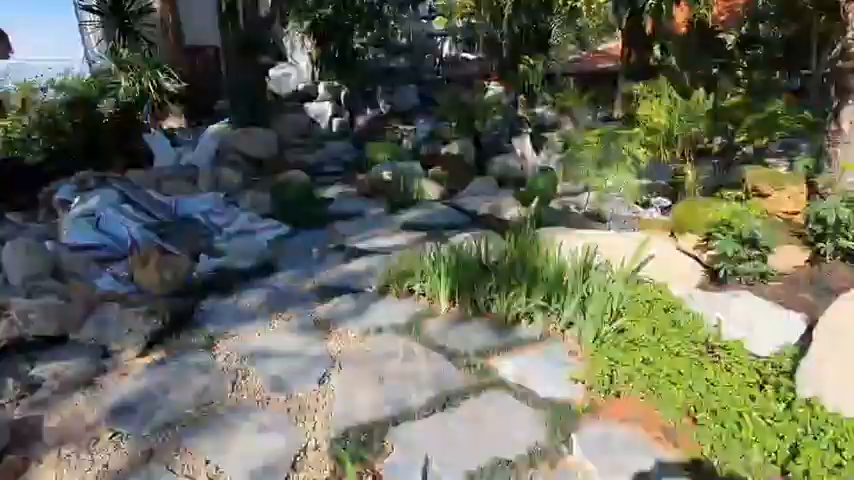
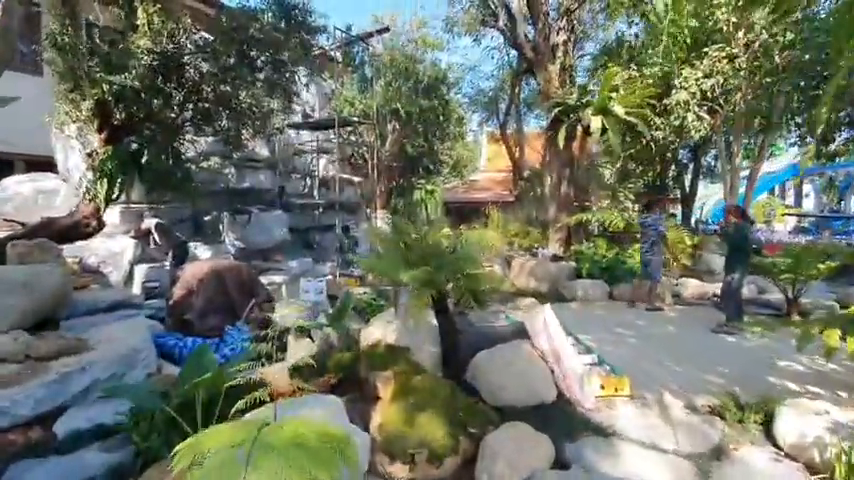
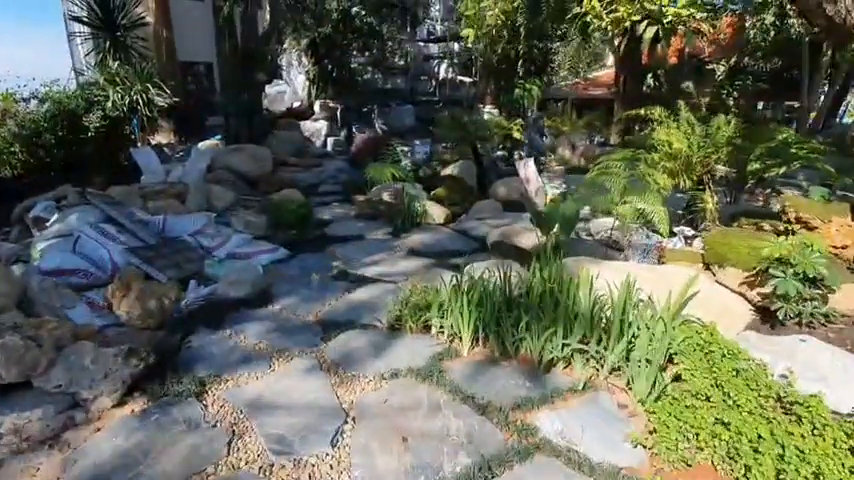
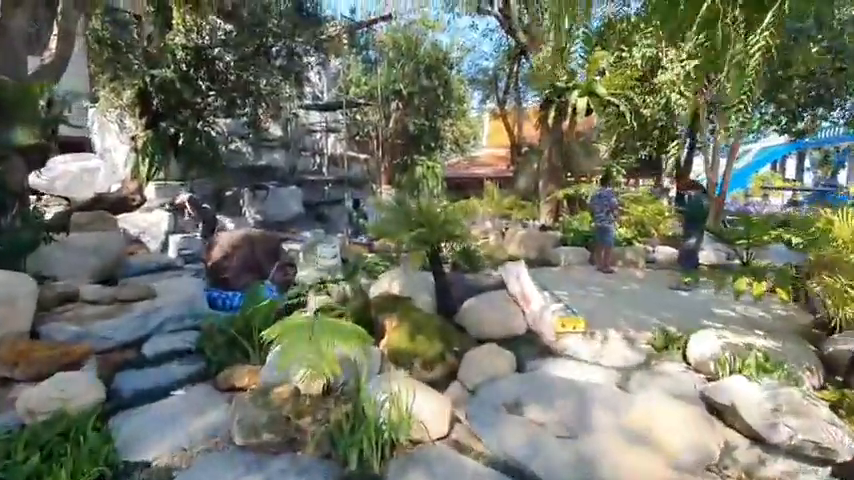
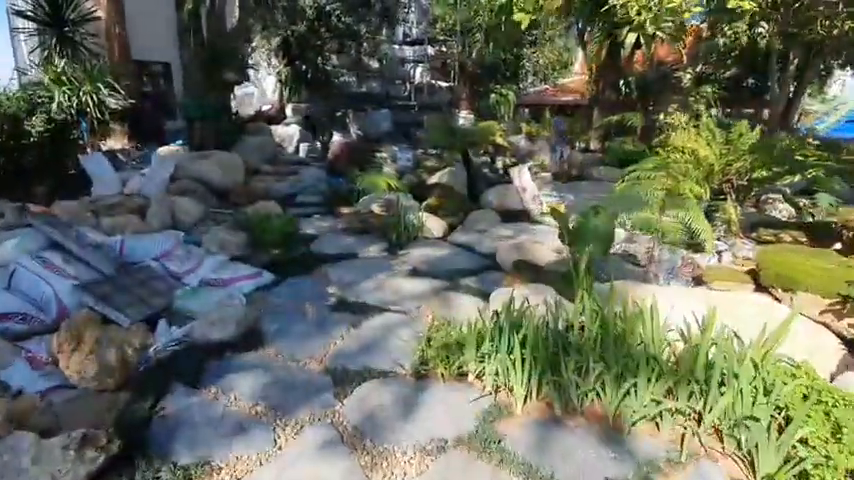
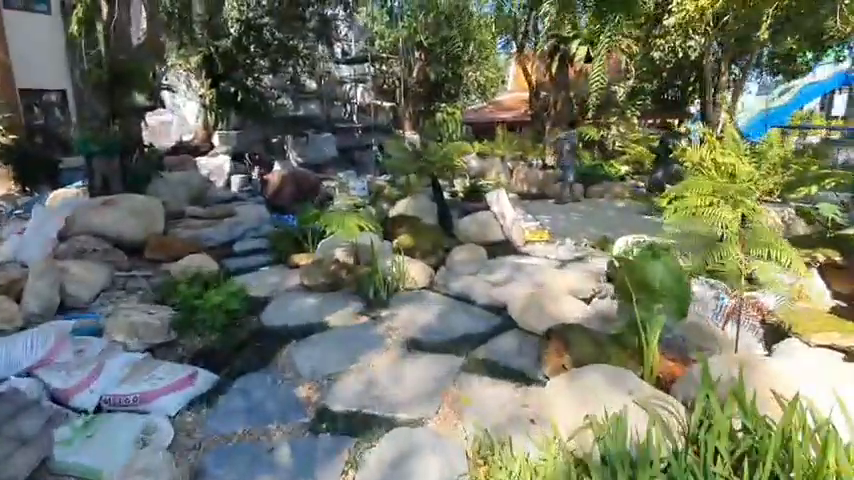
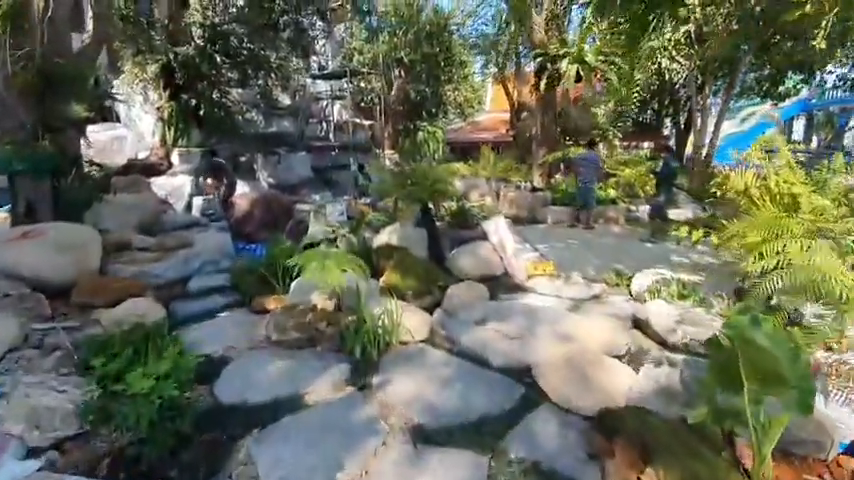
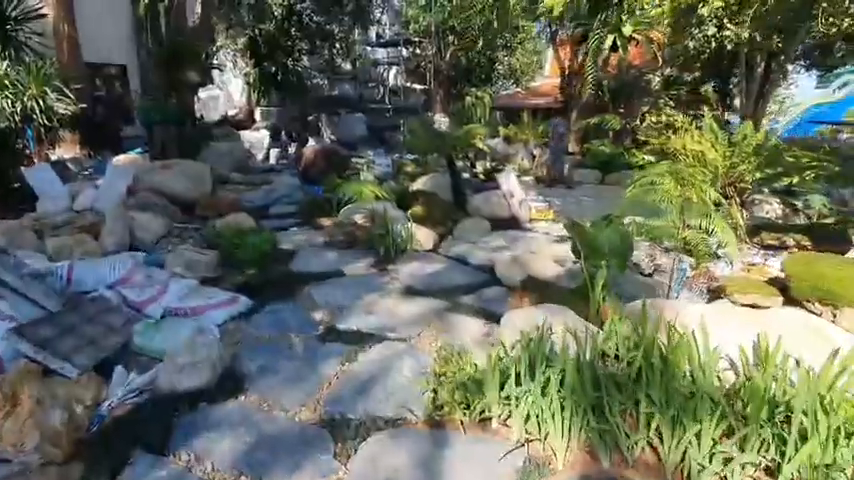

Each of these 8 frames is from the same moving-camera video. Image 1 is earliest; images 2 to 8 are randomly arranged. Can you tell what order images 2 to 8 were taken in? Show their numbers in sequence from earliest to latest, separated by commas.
3, 5, 8, 6, 7, 4, 2
